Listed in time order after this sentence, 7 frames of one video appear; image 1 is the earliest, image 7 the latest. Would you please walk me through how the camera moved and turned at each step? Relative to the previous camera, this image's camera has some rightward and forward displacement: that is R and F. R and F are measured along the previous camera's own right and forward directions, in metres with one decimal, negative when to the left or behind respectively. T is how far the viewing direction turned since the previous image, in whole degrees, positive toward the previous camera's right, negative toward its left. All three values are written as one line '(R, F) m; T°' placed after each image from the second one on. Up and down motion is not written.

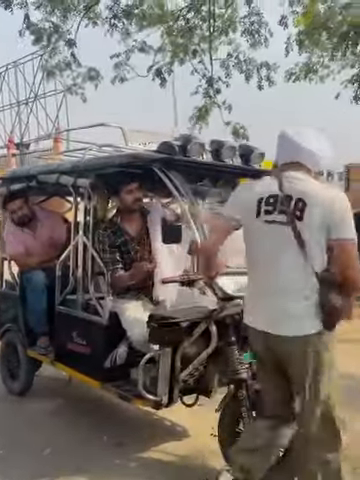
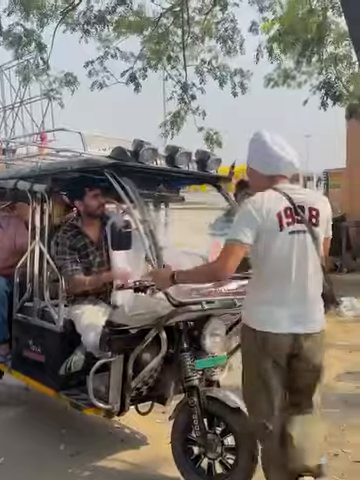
(+0.3, 0.0) m; +1°
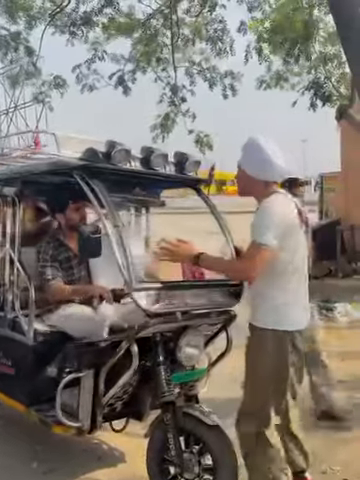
(+0.2, +0.2) m; 0°
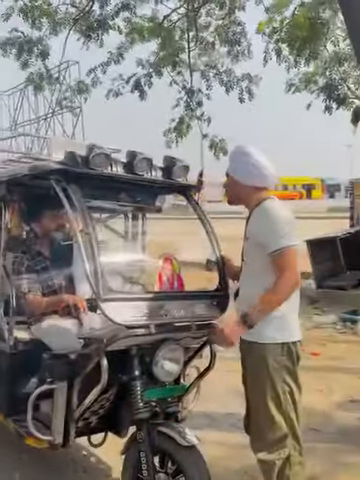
(+0.4, +0.2) m; -5°
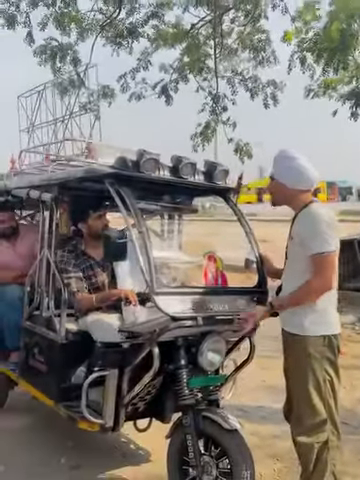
(-0.2, -0.3) m; -1°
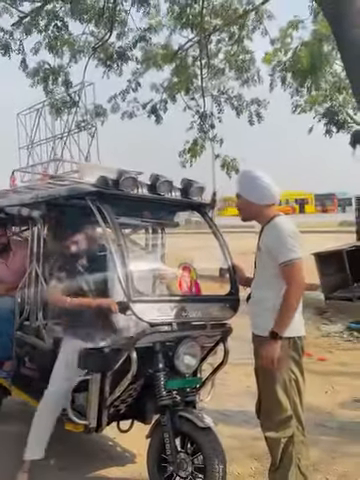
(+0.2, -0.3) m; 0°
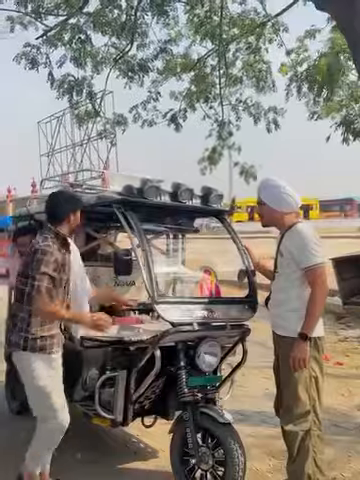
(0.0, -0.2) m; -2°
